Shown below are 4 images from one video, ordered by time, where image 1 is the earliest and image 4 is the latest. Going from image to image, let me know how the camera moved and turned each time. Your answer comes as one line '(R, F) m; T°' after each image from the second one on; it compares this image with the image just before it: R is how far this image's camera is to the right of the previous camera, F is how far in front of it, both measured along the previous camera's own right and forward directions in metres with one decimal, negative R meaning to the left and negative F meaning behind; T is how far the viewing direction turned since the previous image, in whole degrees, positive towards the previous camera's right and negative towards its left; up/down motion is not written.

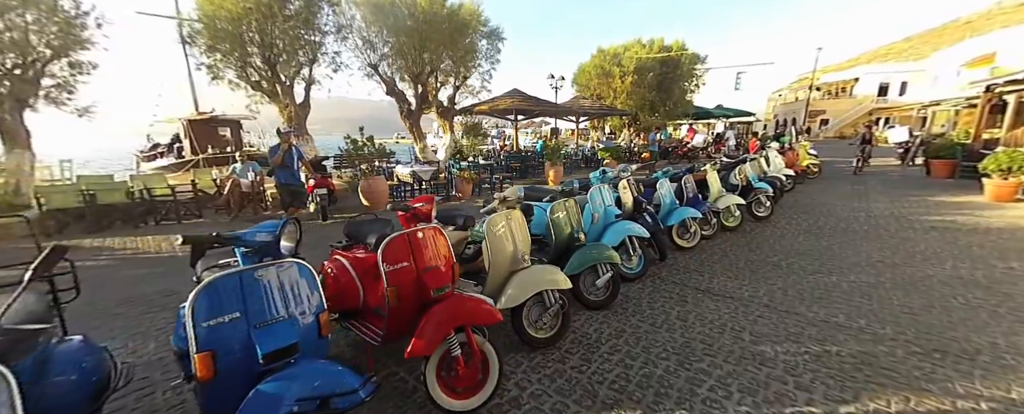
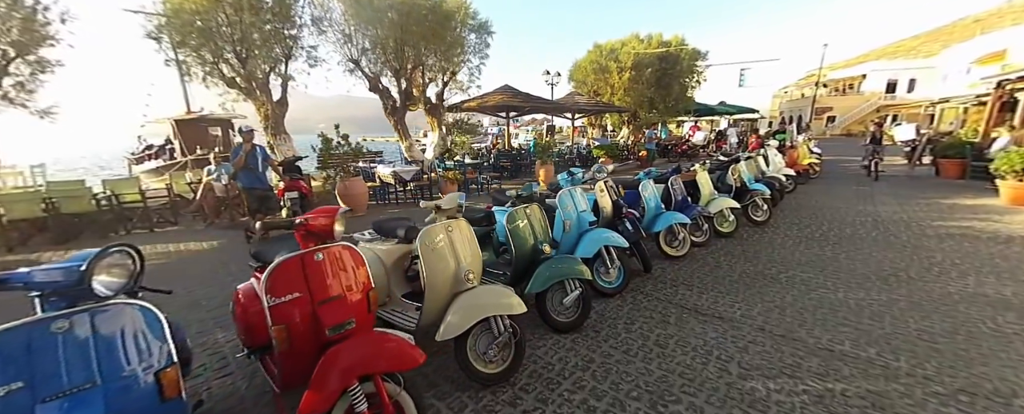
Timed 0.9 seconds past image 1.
(+0.3, +0.4) m; -1°
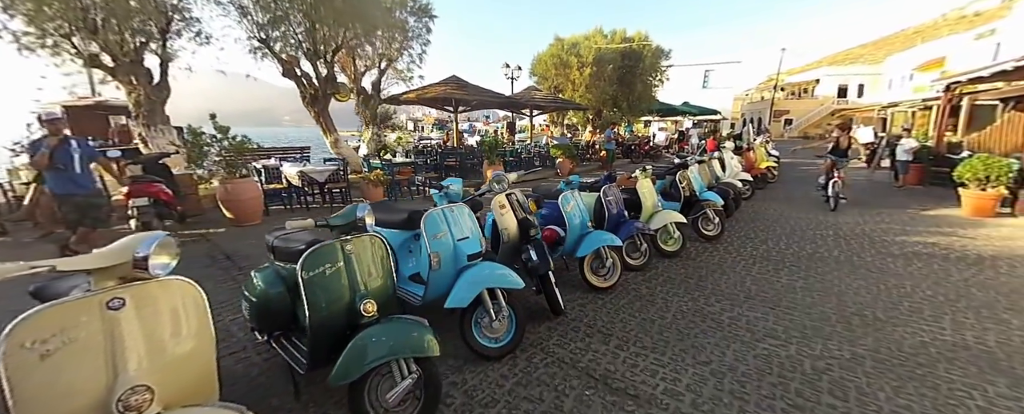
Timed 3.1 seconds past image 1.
(+0.8, +0.9) m; +4°
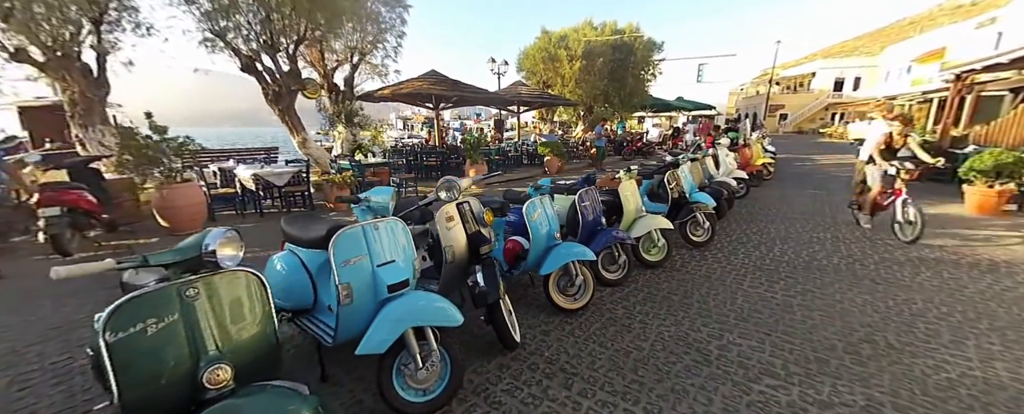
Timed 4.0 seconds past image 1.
(+0.3, +0.5) m; +1°
